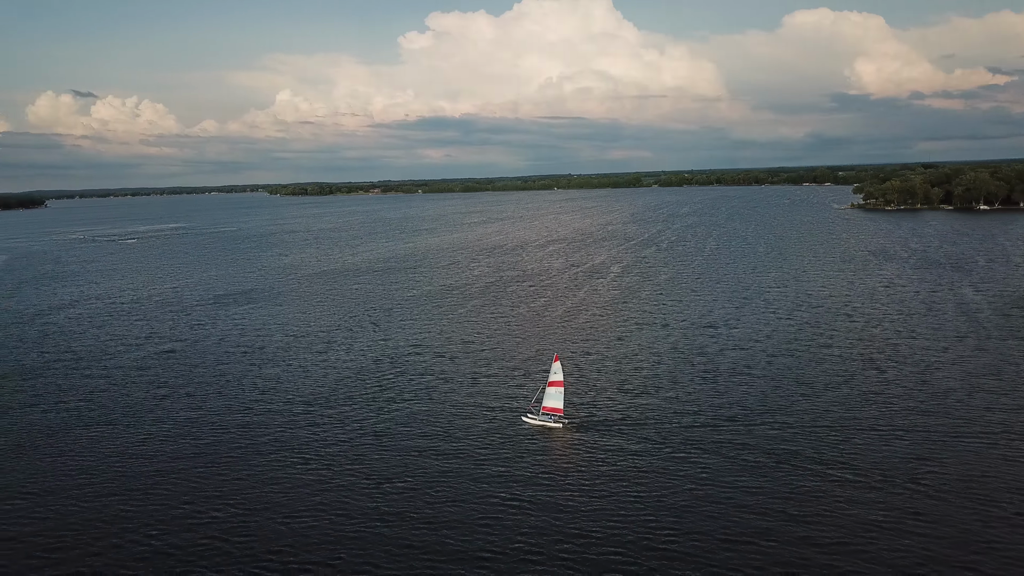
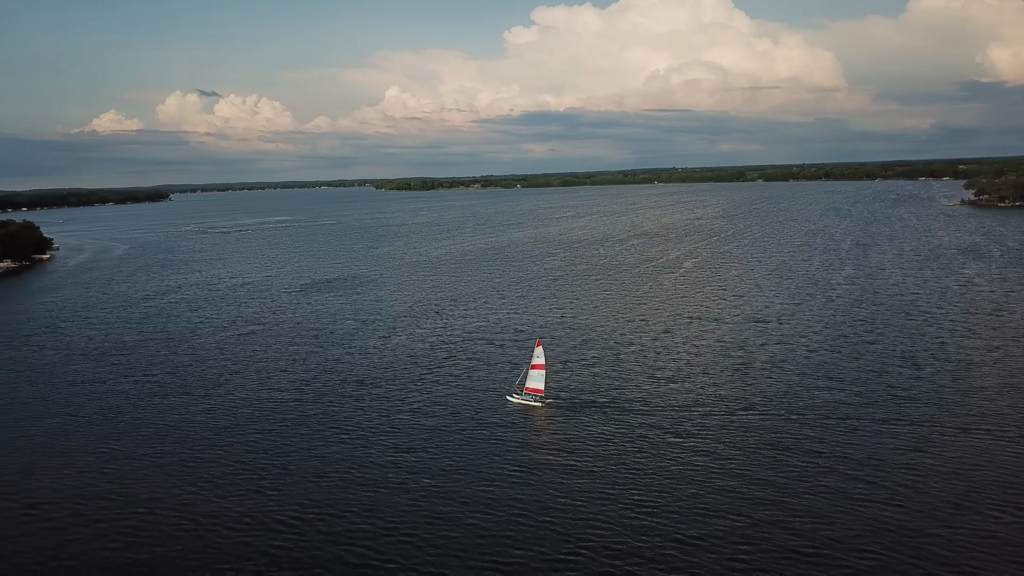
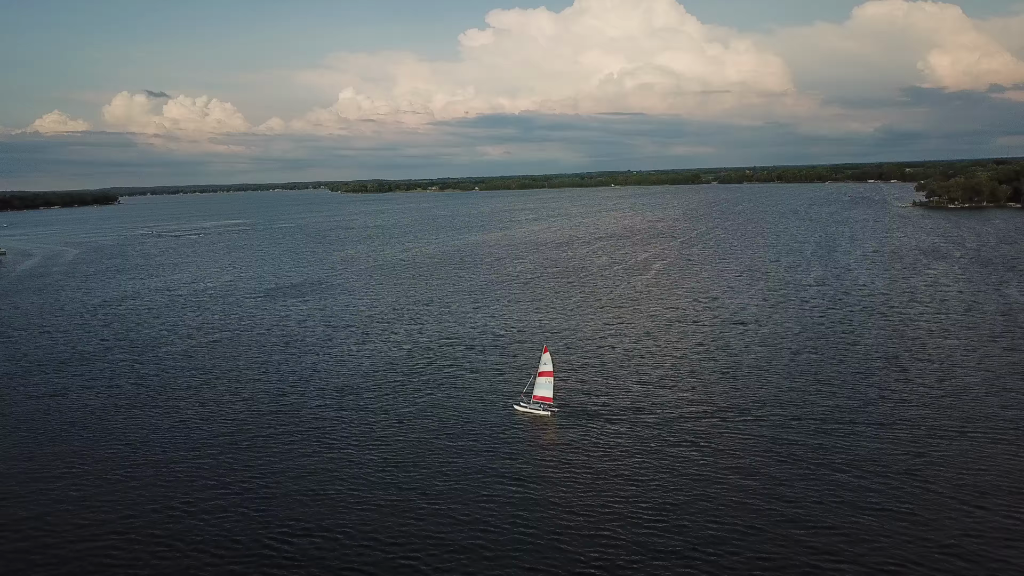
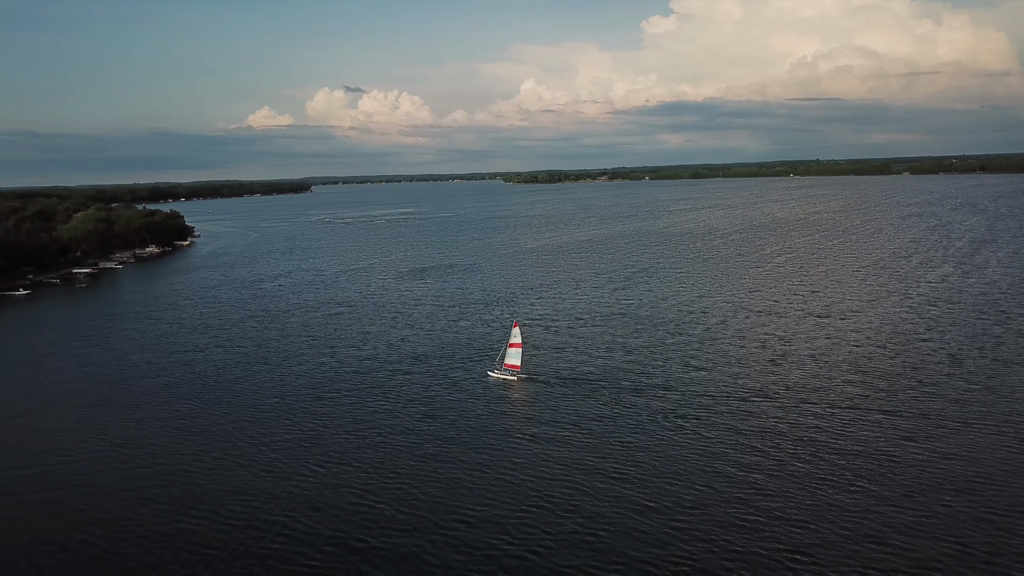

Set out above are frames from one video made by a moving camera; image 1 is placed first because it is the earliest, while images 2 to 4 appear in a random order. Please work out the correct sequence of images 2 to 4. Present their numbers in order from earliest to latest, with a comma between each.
3, 2, 4
